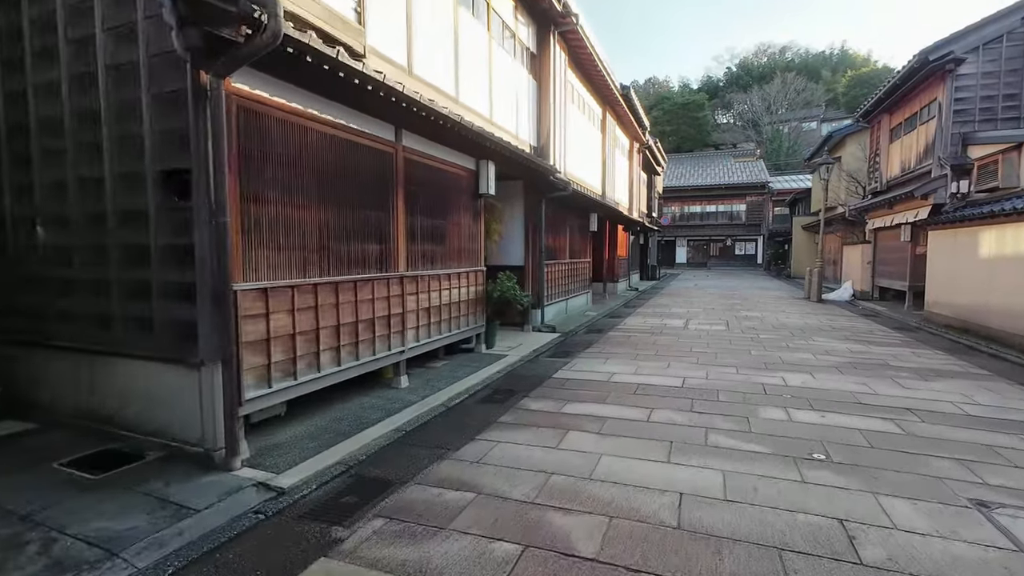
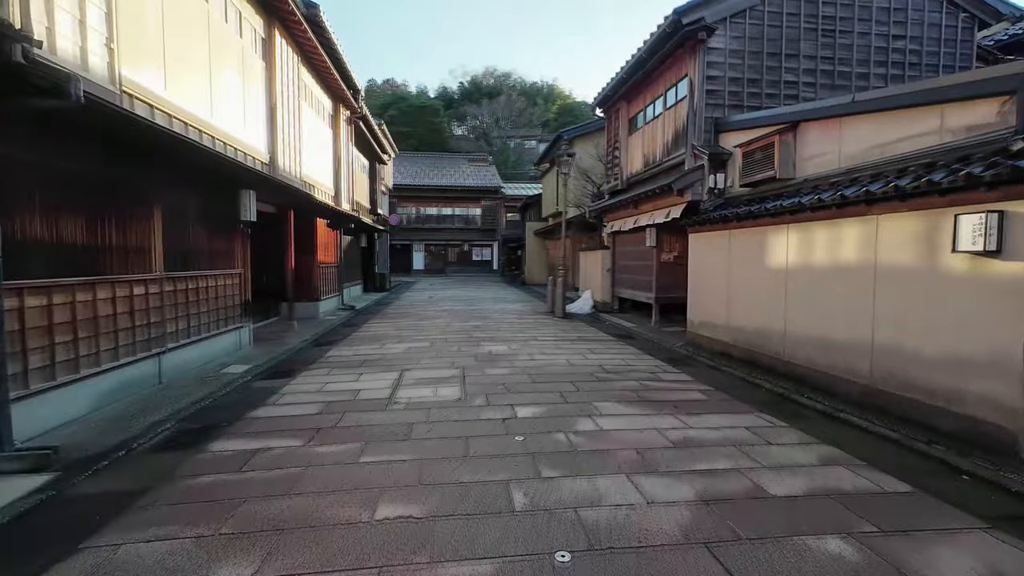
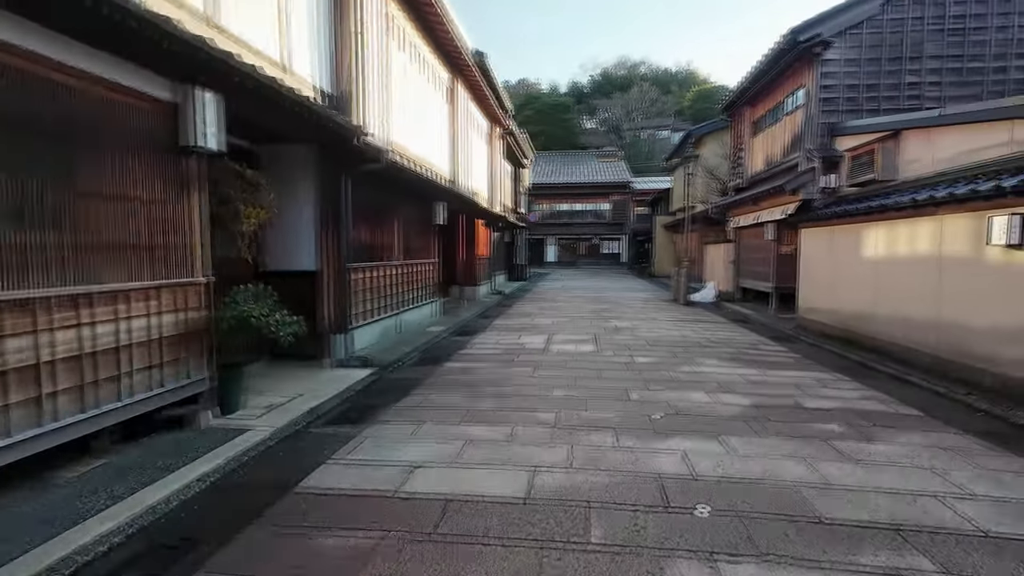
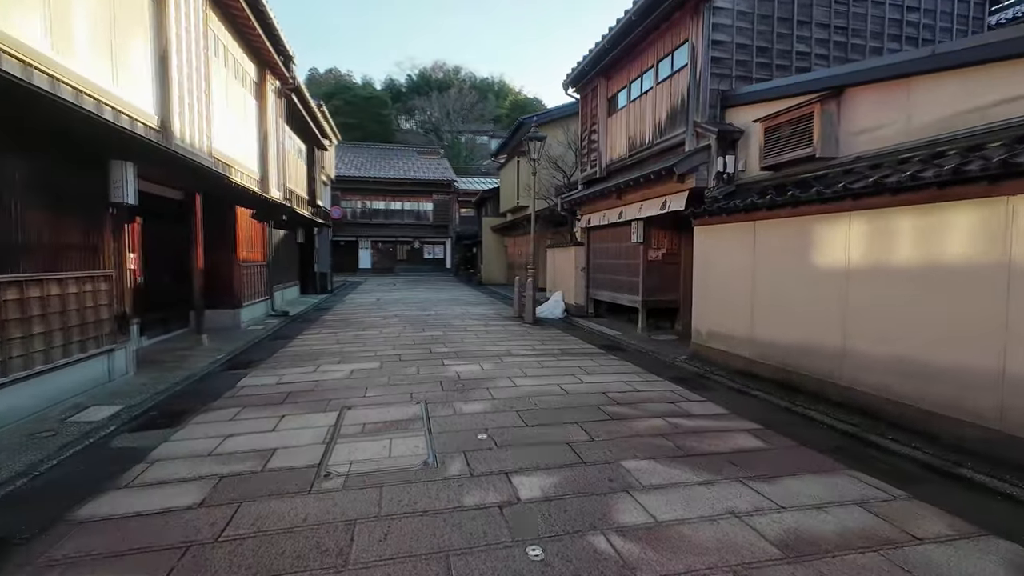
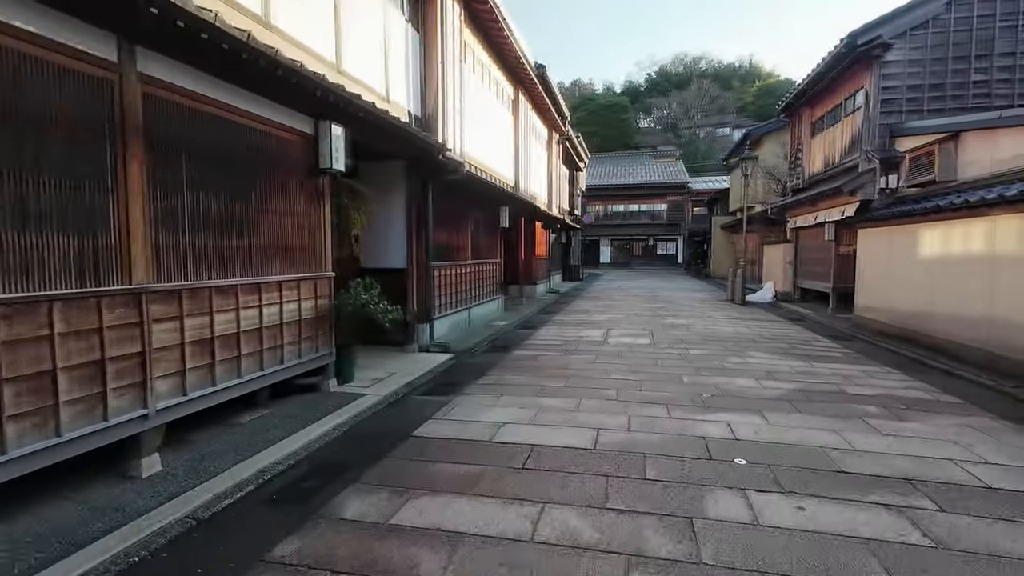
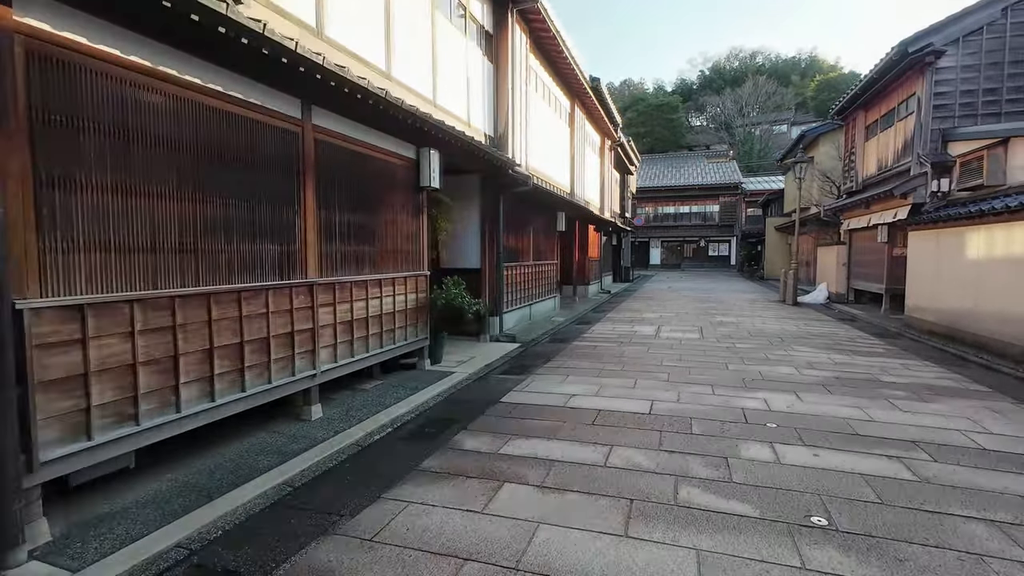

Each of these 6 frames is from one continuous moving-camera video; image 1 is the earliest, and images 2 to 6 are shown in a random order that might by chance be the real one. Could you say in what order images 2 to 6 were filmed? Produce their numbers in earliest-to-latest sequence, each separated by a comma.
6, 5, 3, 2, 4
